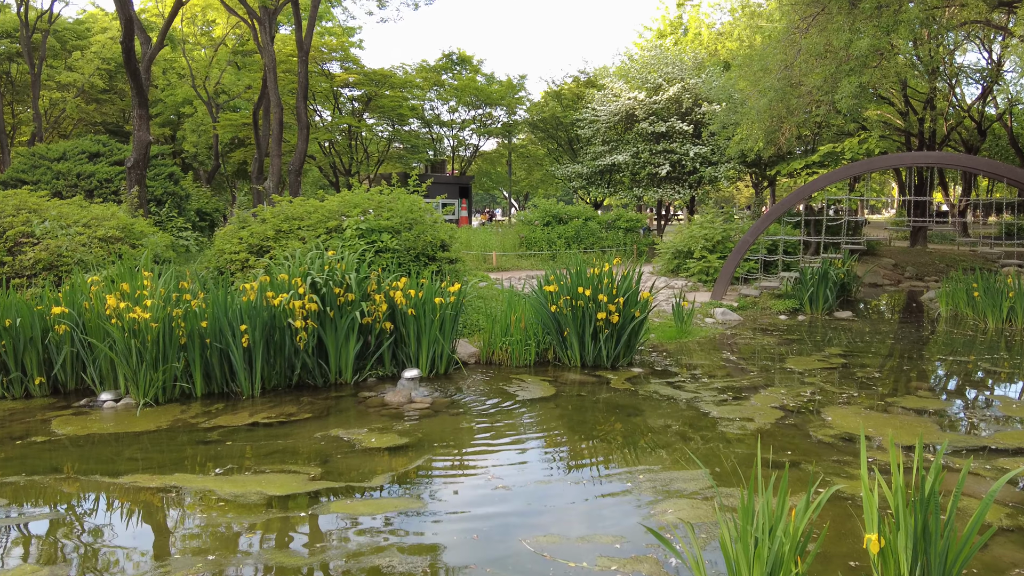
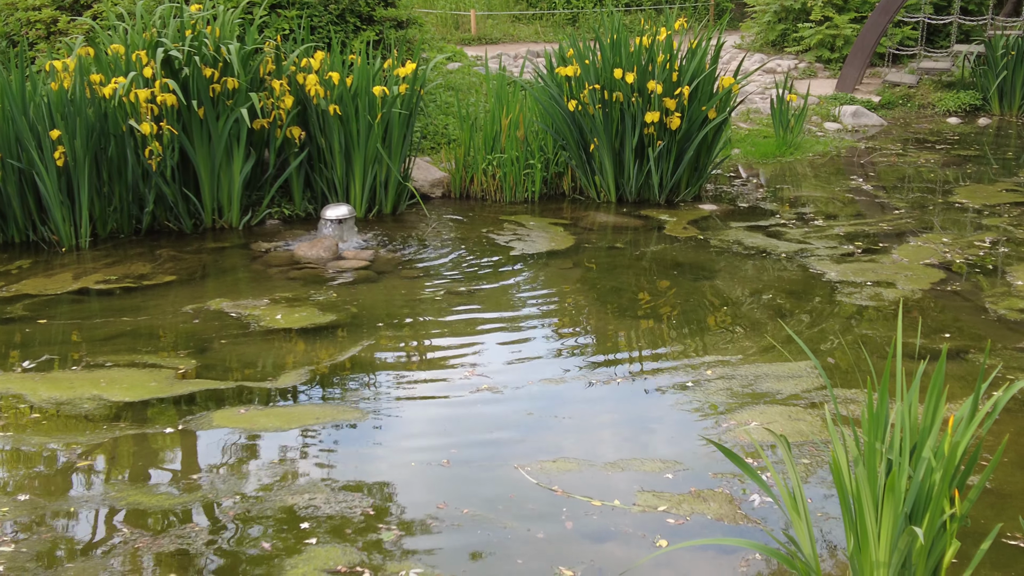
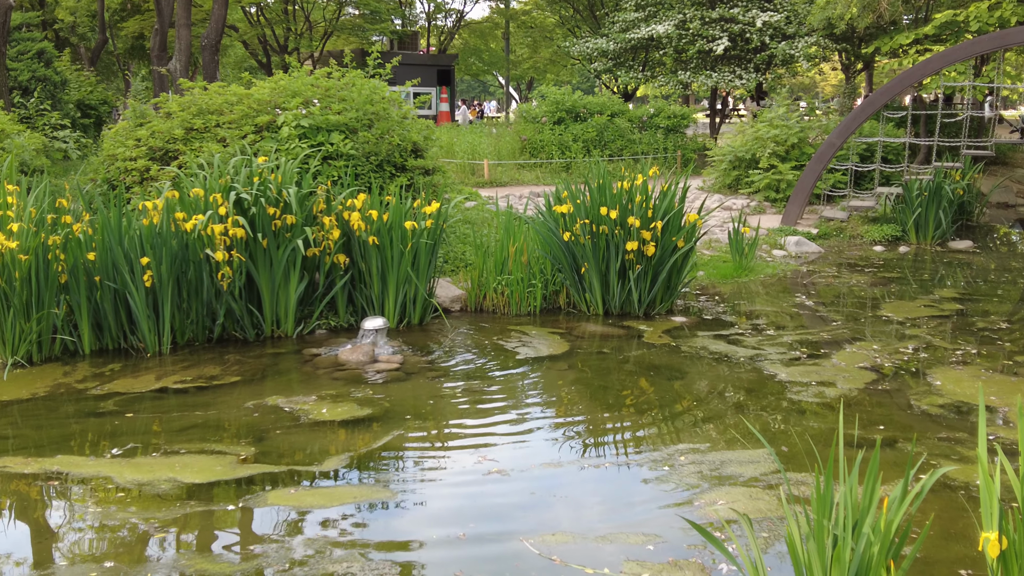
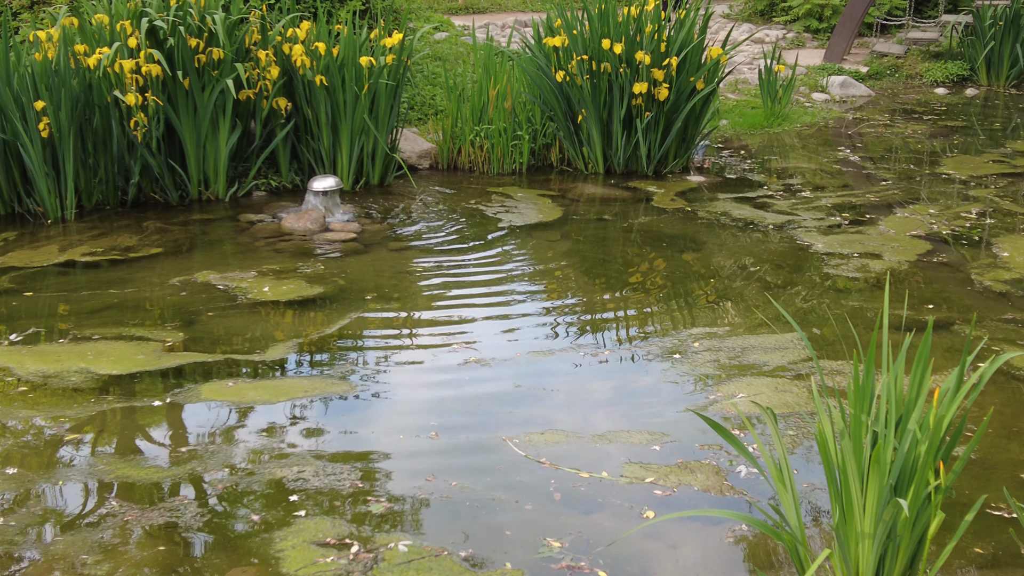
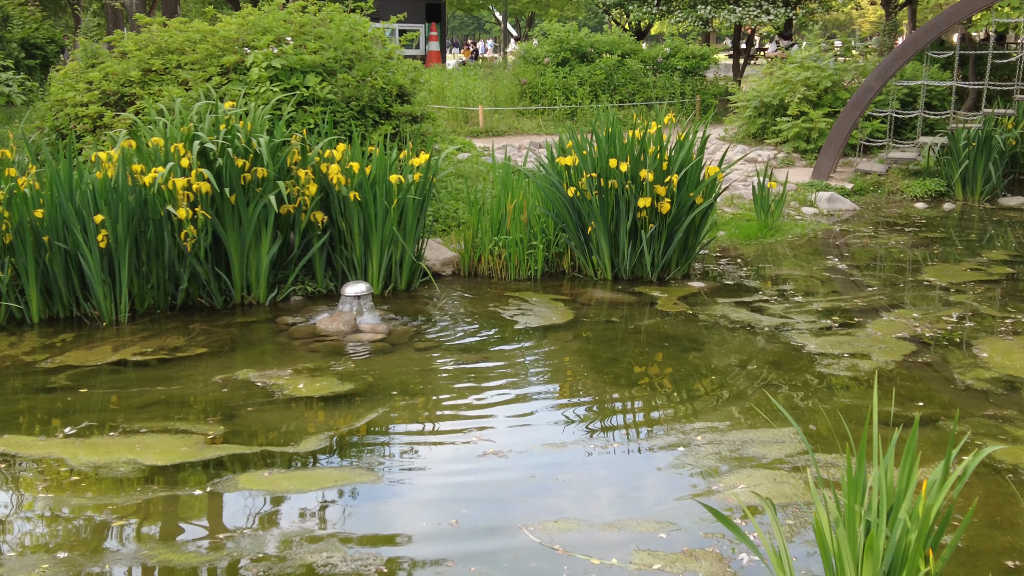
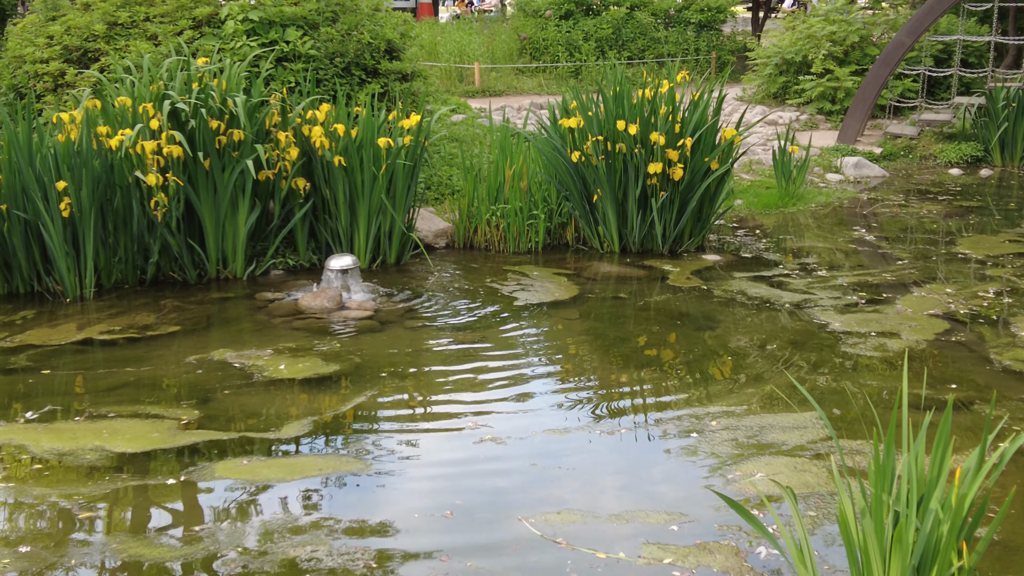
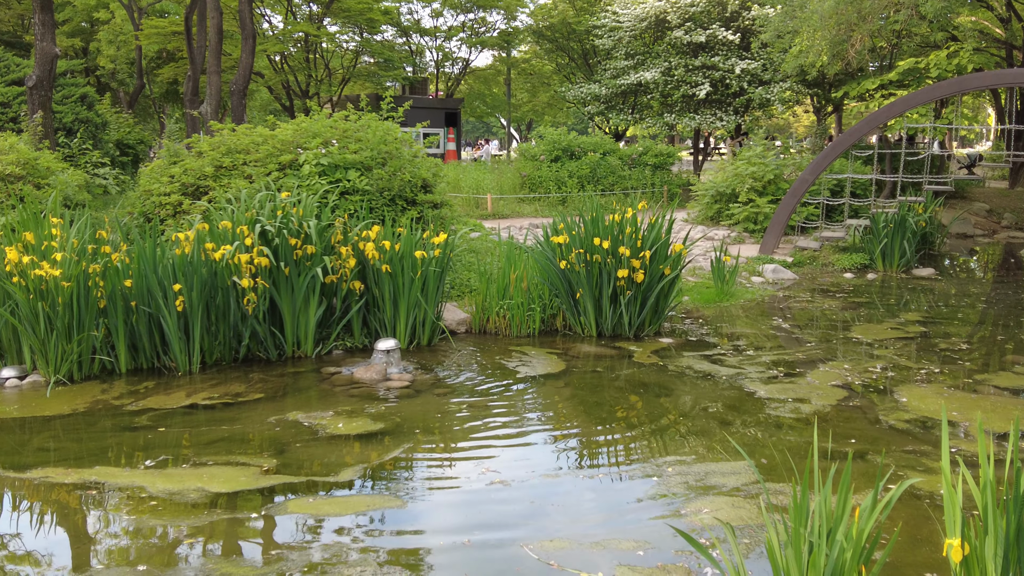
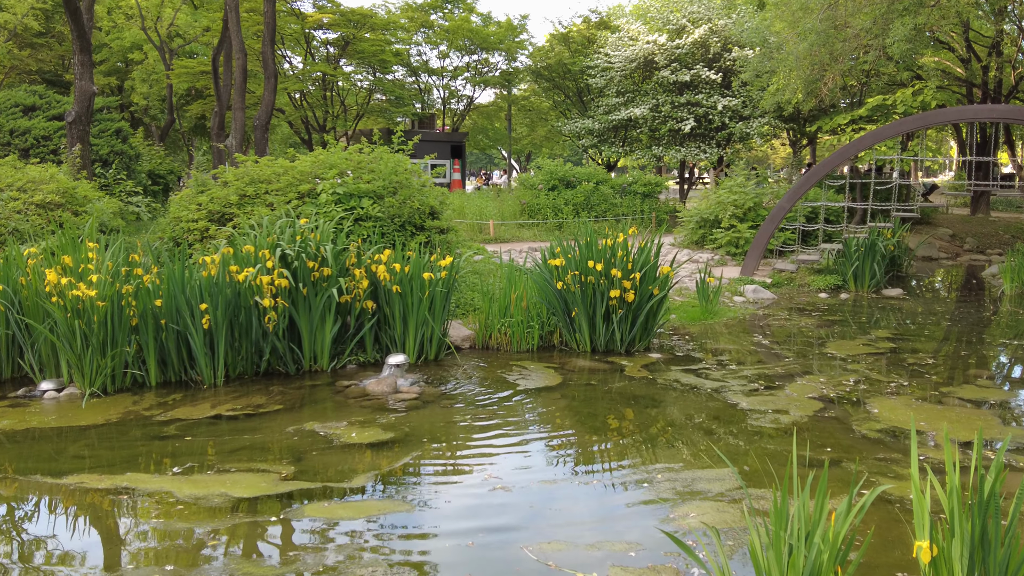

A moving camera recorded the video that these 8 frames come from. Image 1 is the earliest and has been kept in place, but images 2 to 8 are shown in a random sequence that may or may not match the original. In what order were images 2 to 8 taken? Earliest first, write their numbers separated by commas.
8, 7, 3, 5, 6, 2, 4
